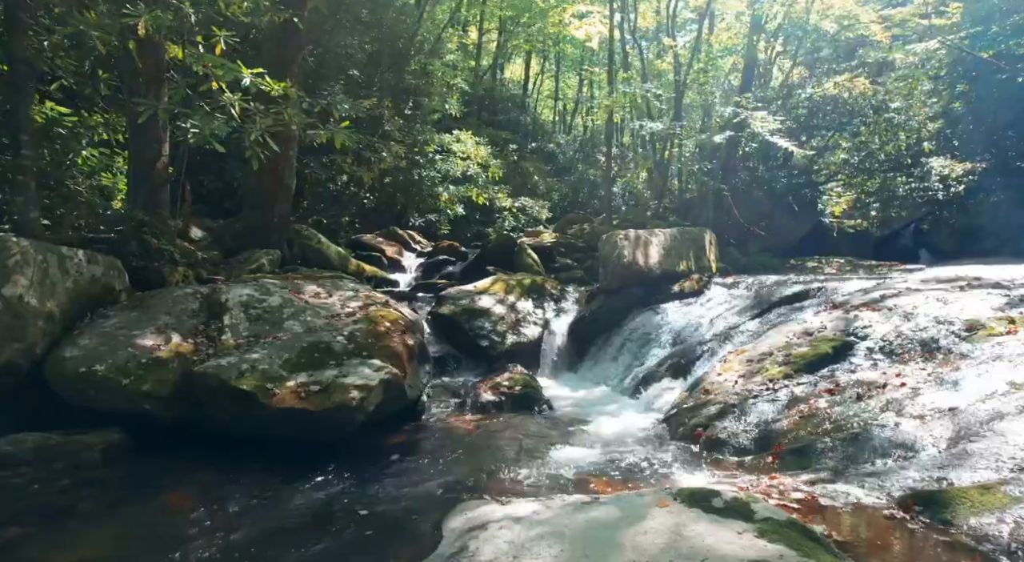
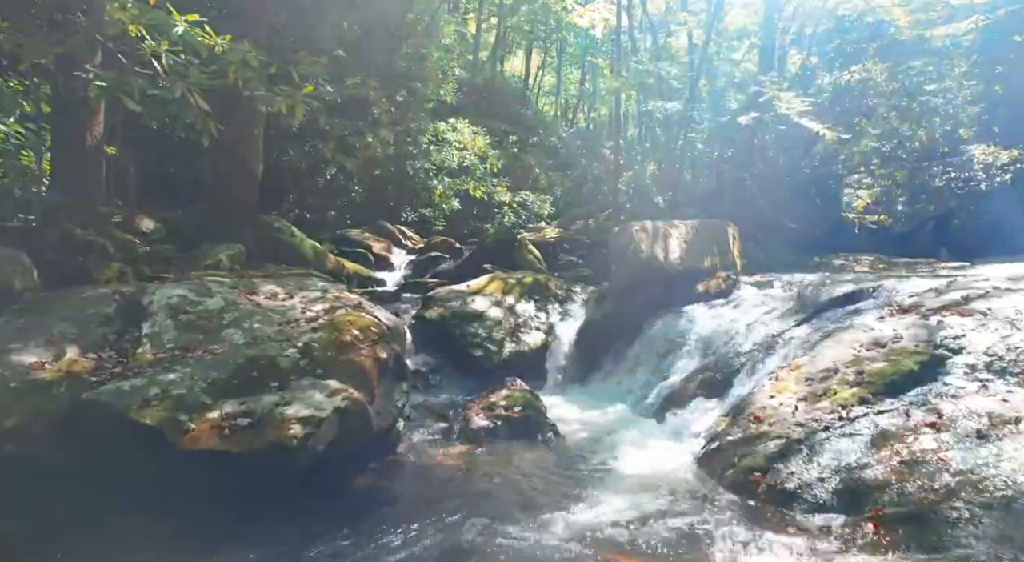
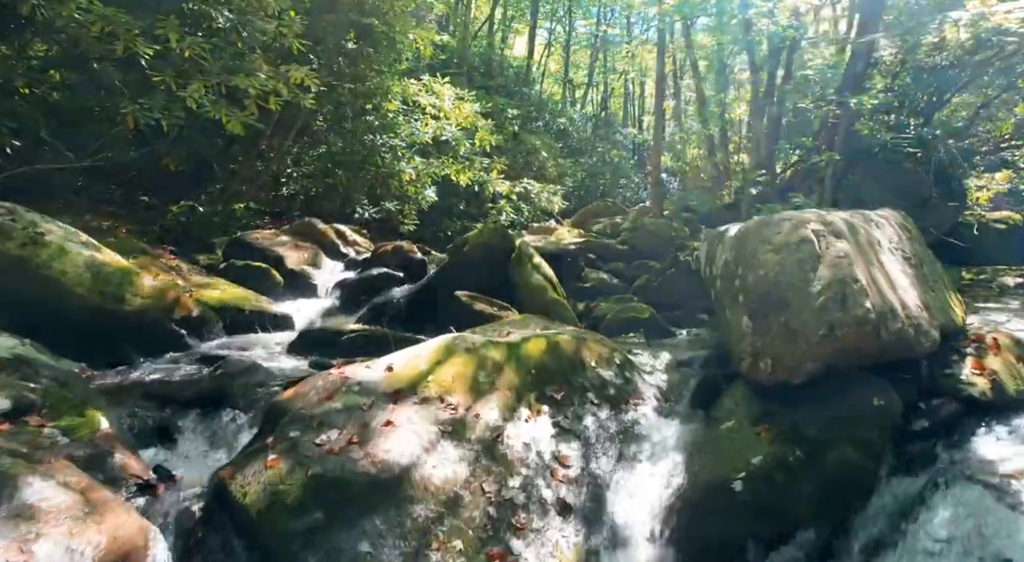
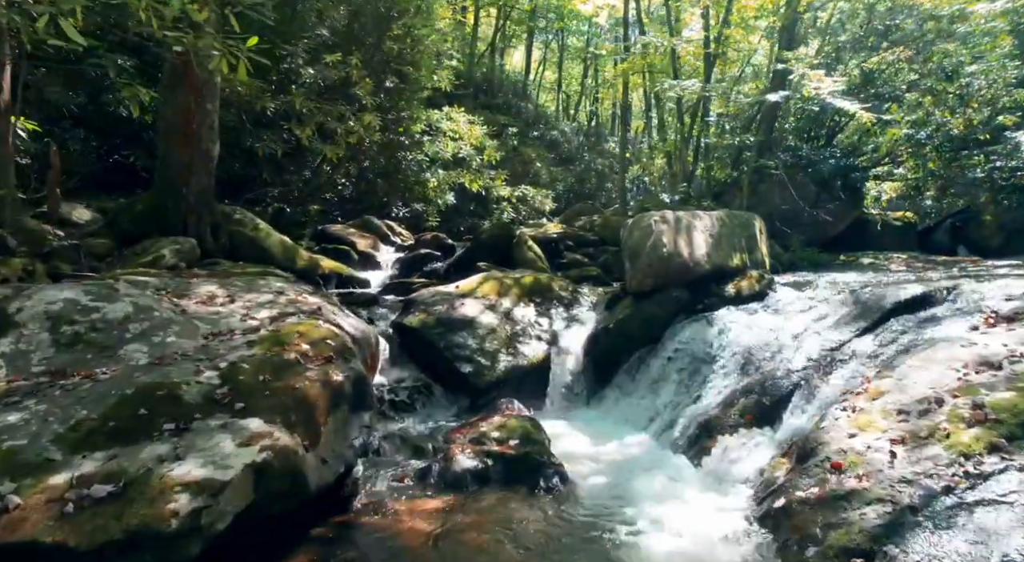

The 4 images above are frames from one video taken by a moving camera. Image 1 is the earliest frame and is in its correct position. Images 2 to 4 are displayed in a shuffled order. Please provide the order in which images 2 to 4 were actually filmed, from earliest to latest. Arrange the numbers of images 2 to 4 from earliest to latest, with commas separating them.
2, 4, 3
